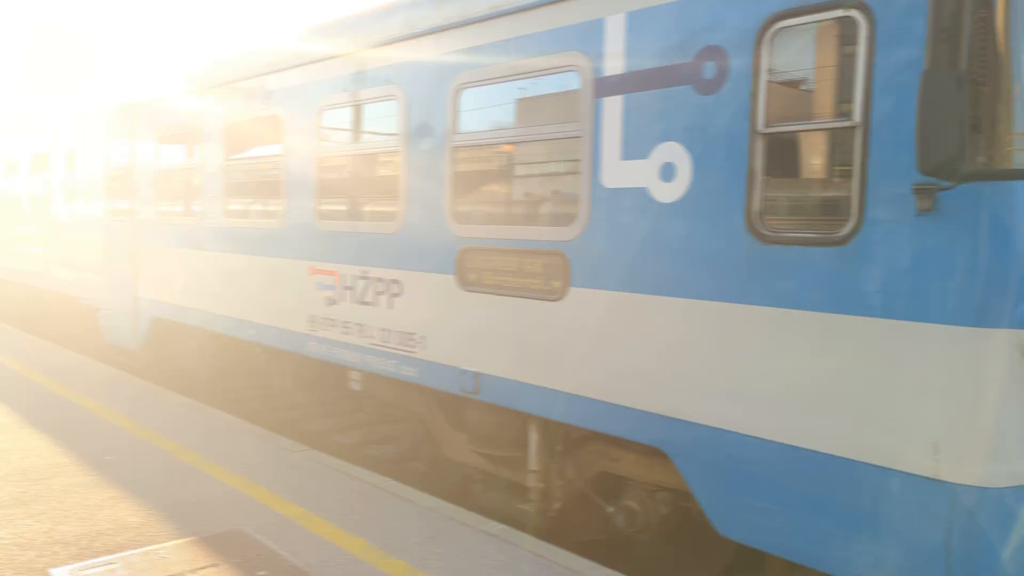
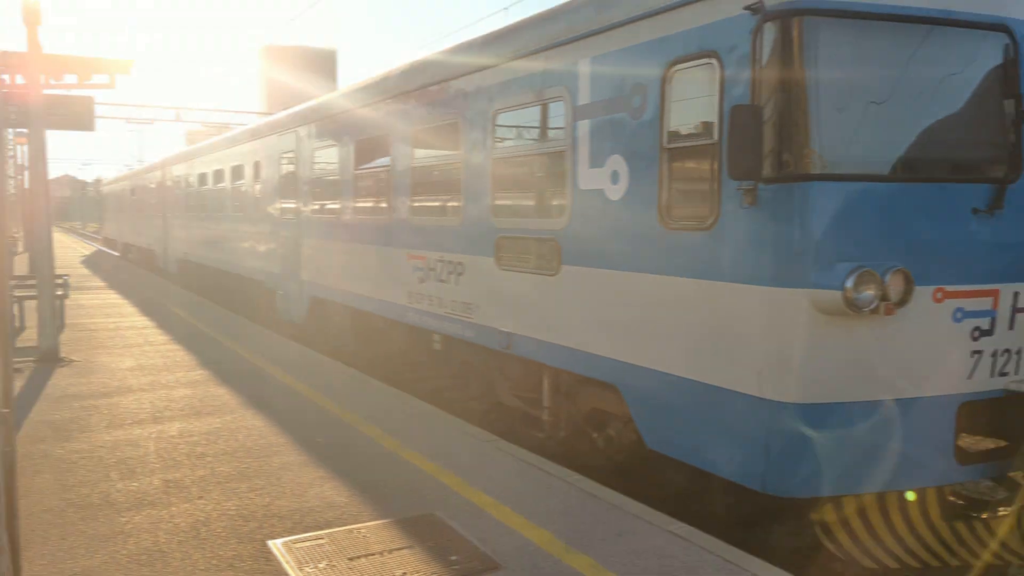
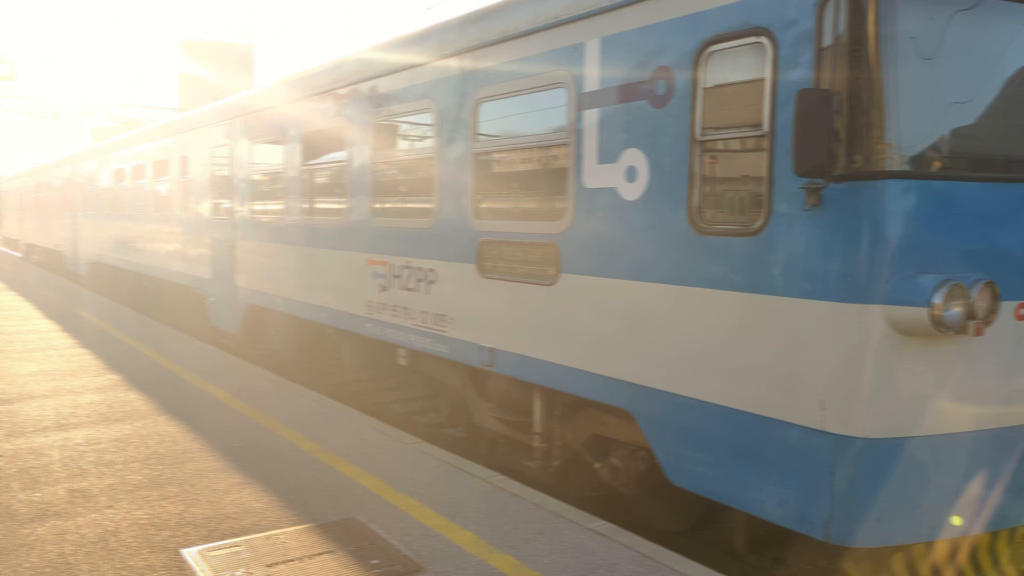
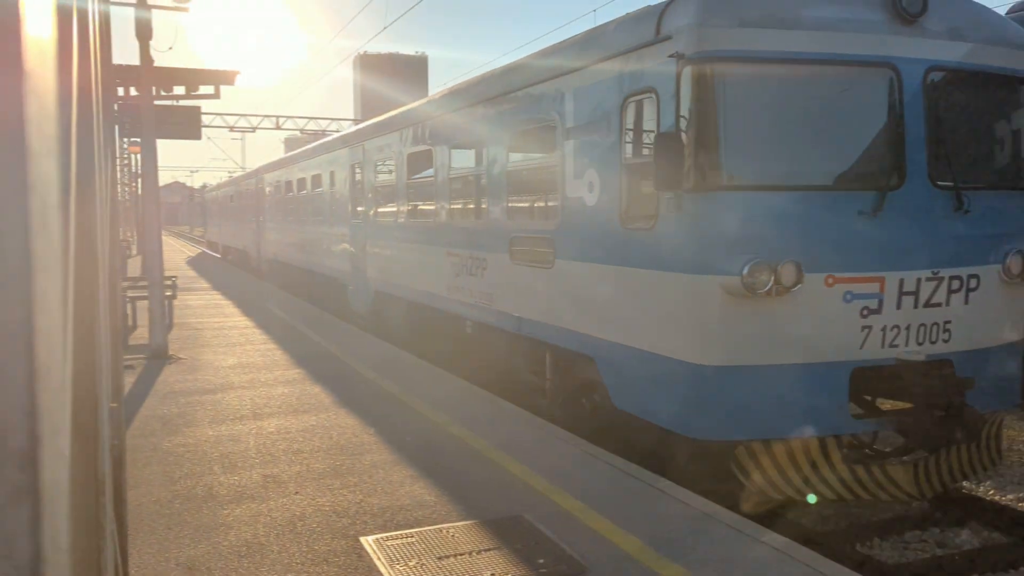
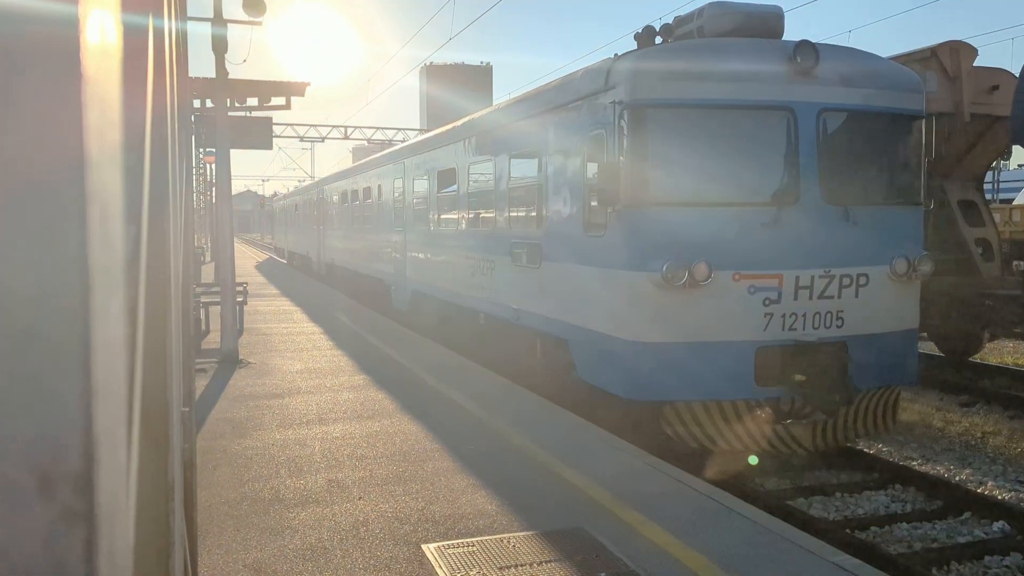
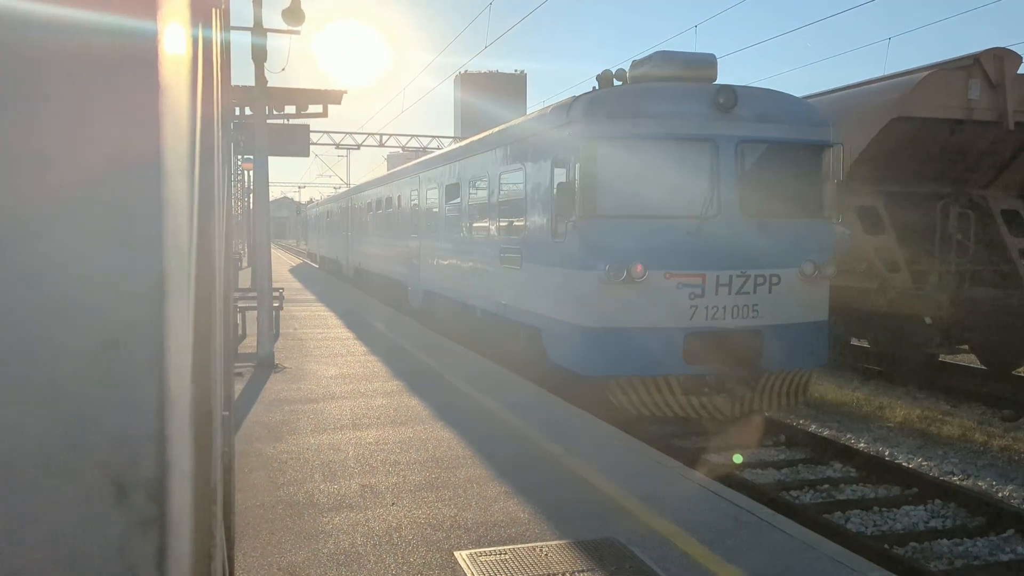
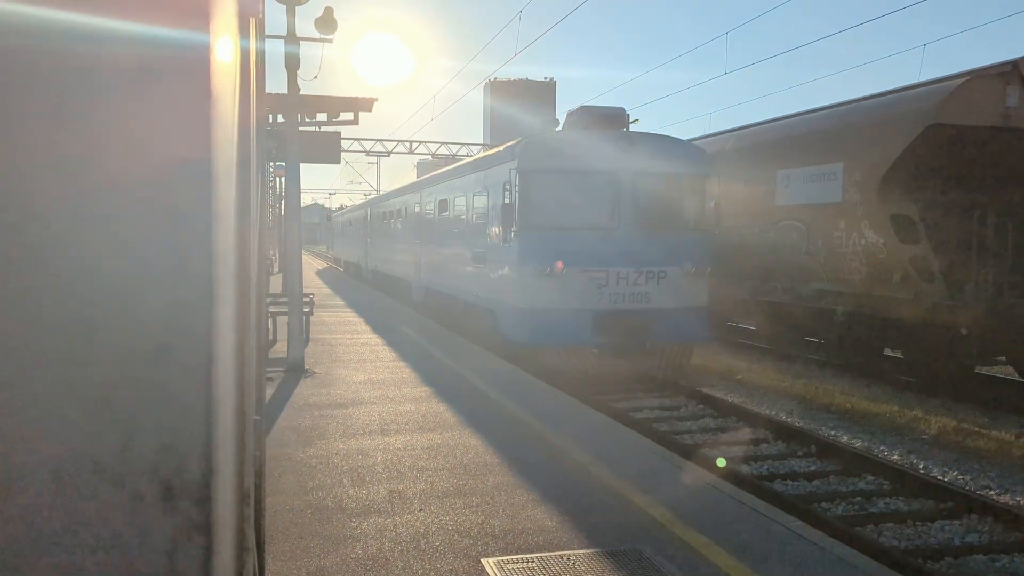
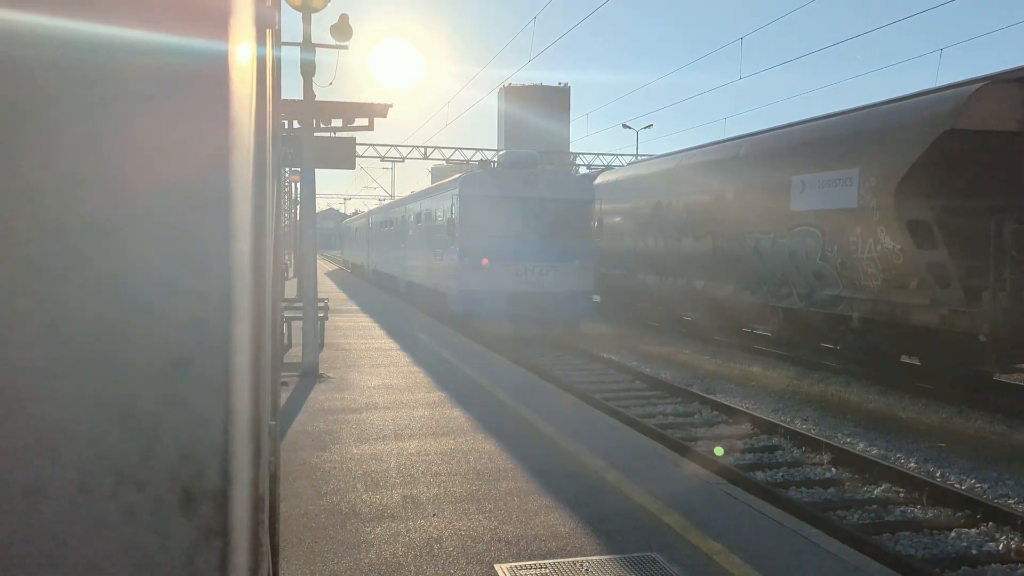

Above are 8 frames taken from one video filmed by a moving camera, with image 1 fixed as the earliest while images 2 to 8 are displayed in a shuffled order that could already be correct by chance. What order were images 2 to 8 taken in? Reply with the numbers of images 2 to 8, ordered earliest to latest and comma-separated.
3, 2, 4, 5, 6, 7, 8
